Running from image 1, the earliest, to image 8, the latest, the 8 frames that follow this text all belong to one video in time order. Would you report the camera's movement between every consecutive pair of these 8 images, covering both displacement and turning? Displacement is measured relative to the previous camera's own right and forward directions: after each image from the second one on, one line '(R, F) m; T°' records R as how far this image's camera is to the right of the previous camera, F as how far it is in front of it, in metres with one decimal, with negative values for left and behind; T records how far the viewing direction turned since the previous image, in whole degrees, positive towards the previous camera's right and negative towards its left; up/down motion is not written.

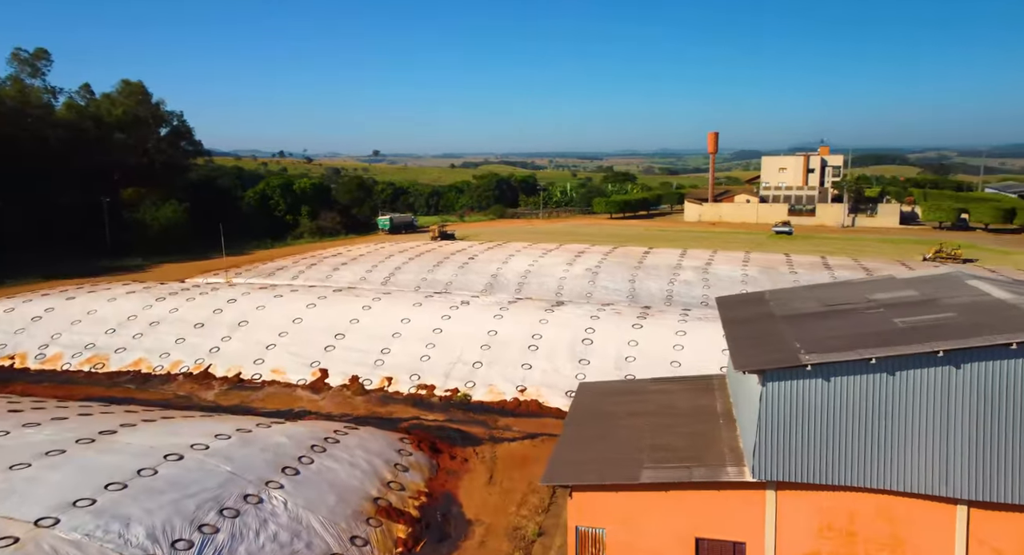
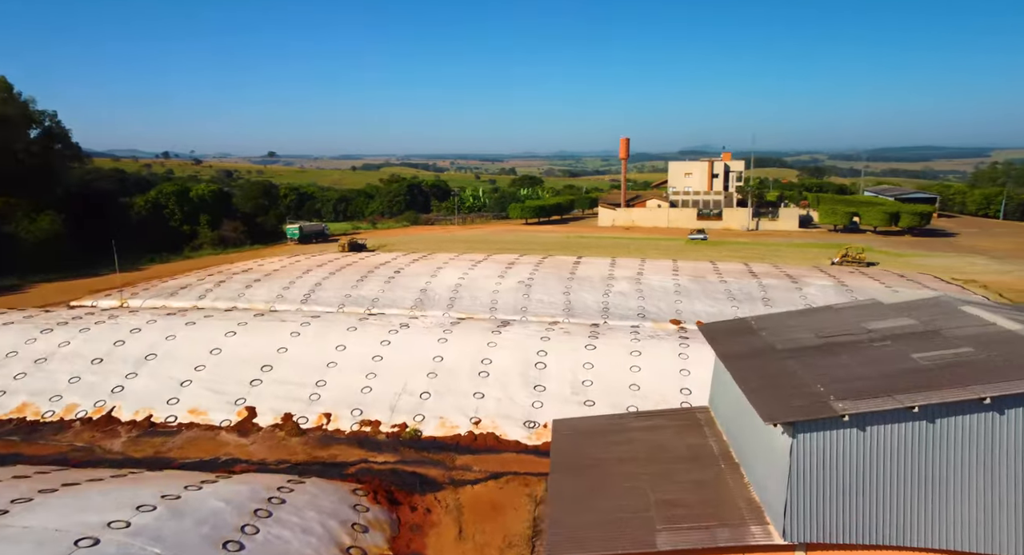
(-0.9, +1.0) m; +8°
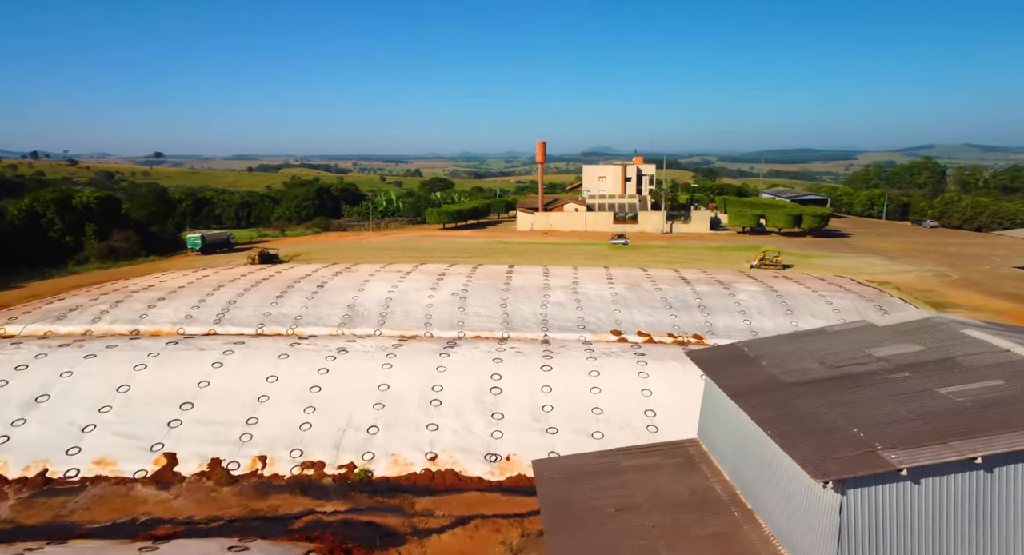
(-0.9, +1.1) m; +8°
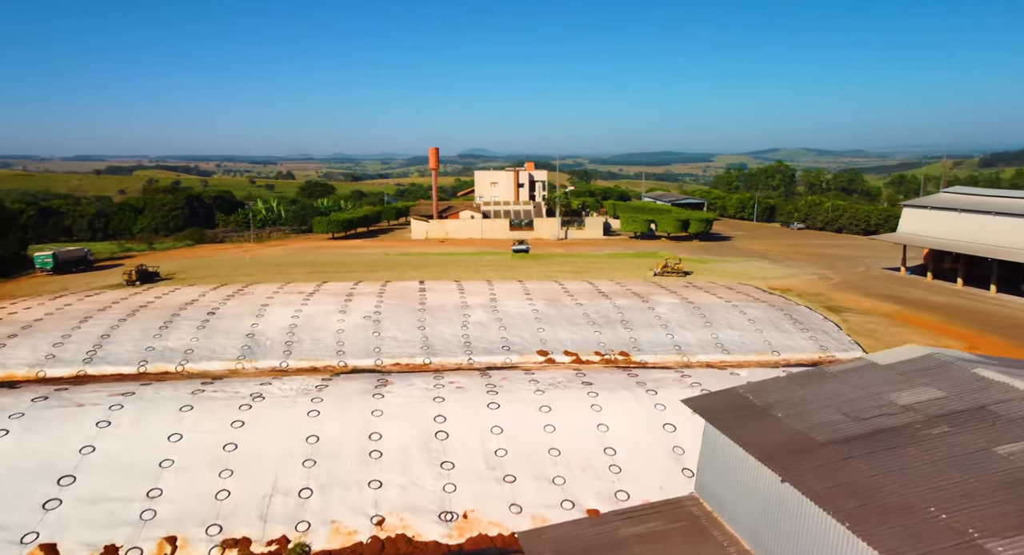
(-1.2, +1.3) m; +10°
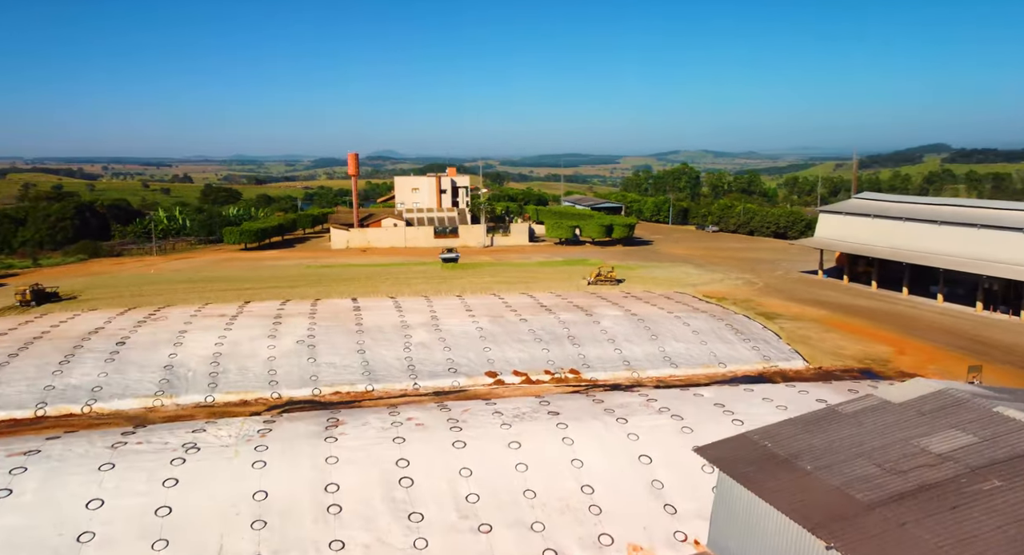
(-0.9, +1.0) m; +7°
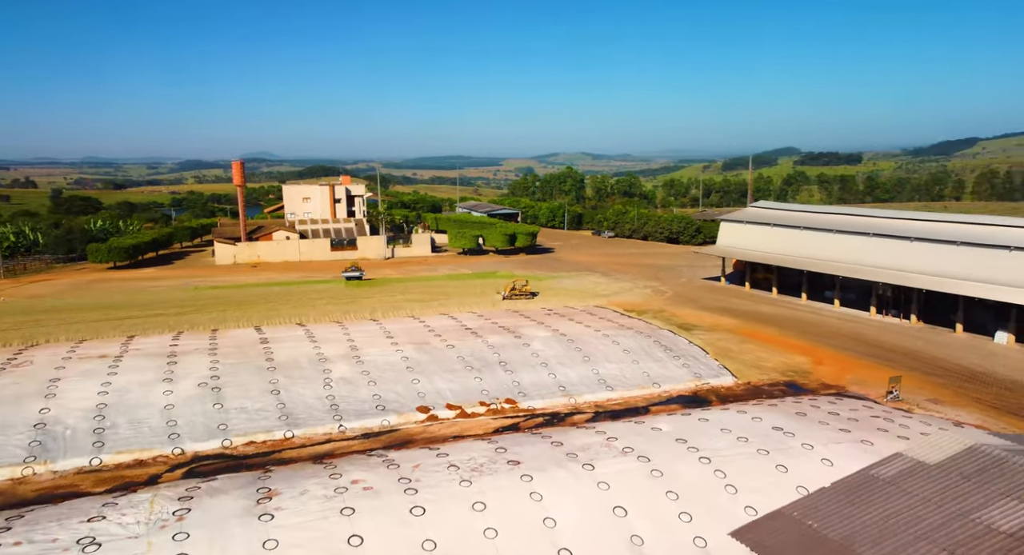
(-1.2, +1.4) m; +9°
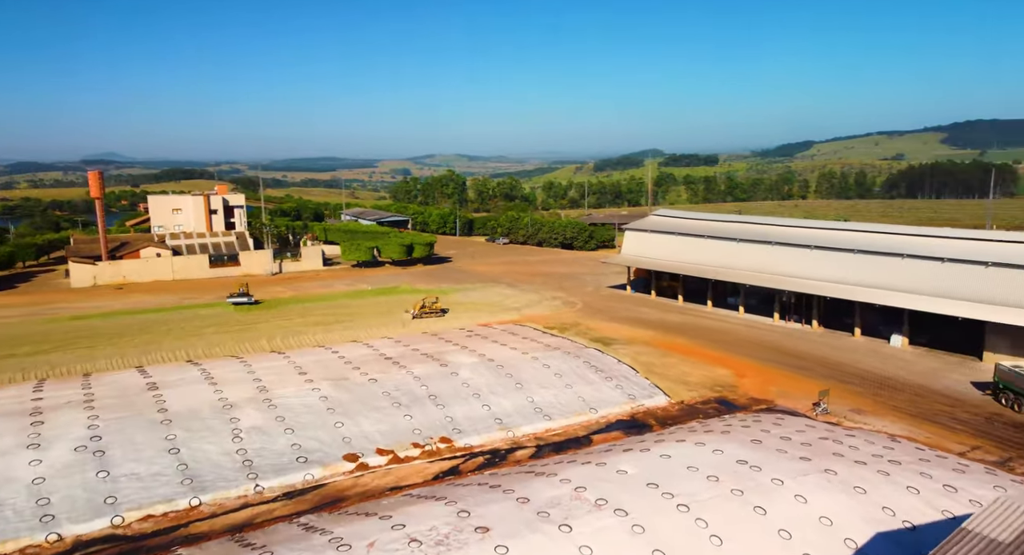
(-1.4, +1.6) m; +10°
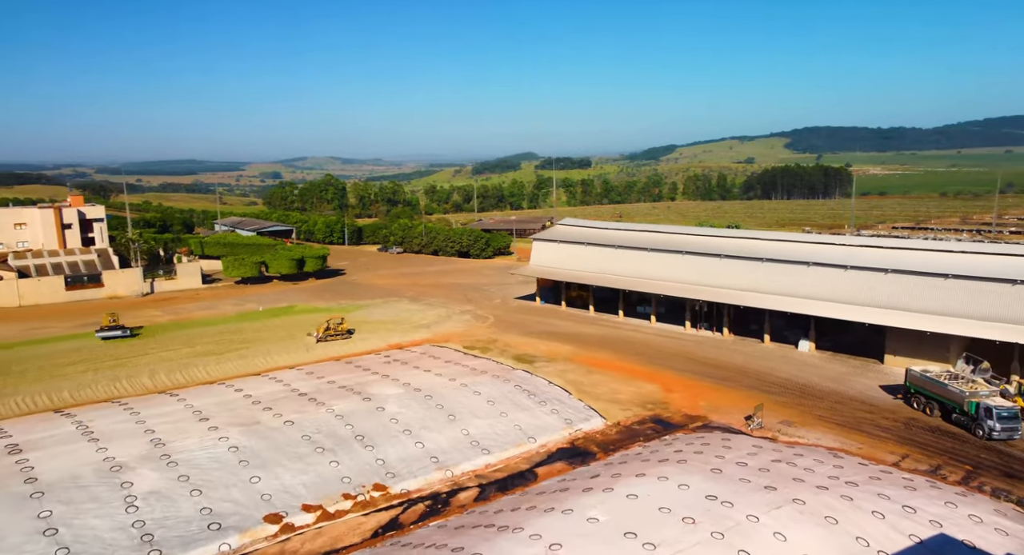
(-1.4, +1.5) m; +10°
